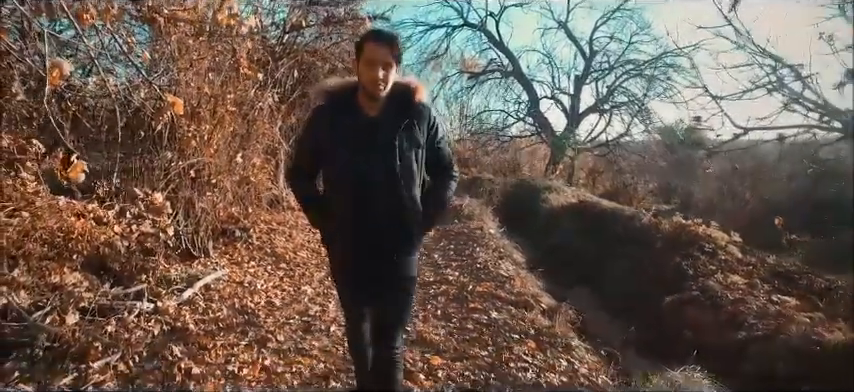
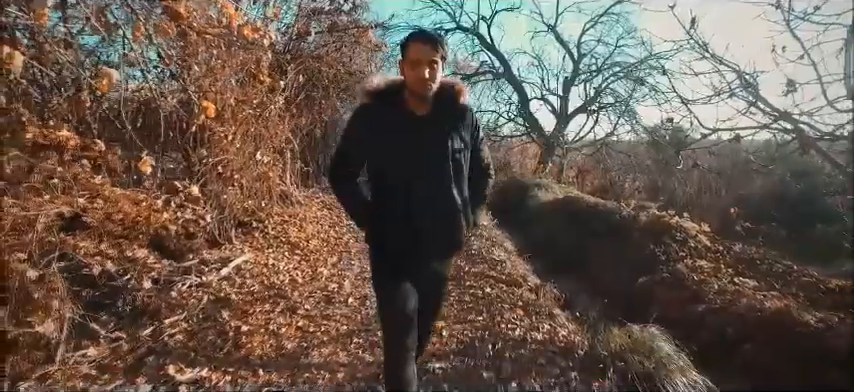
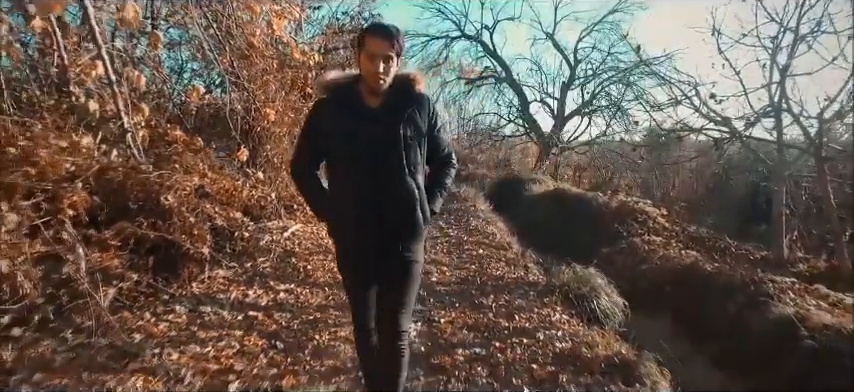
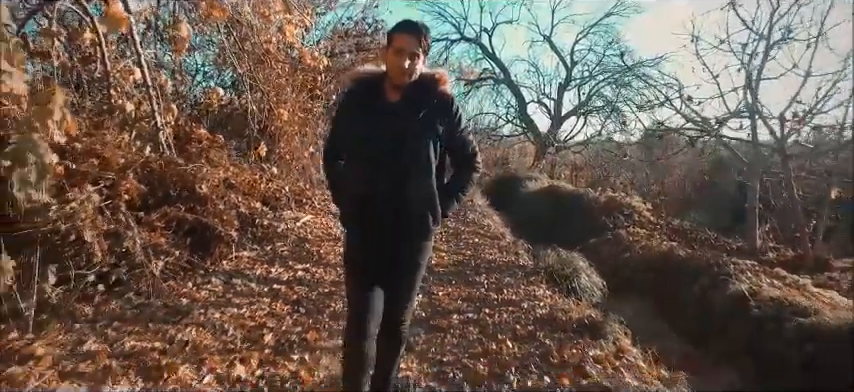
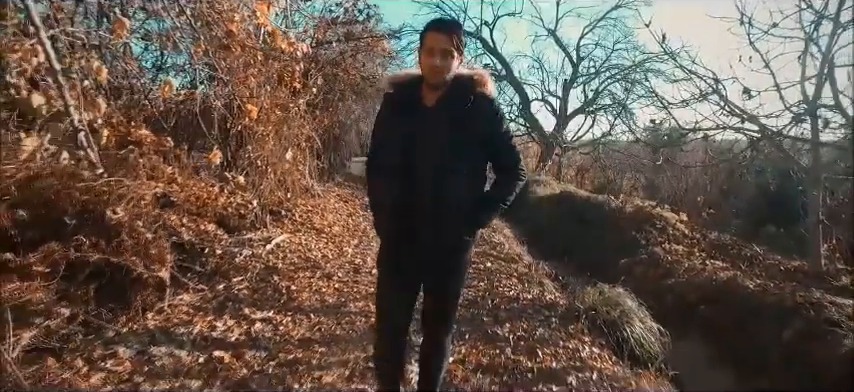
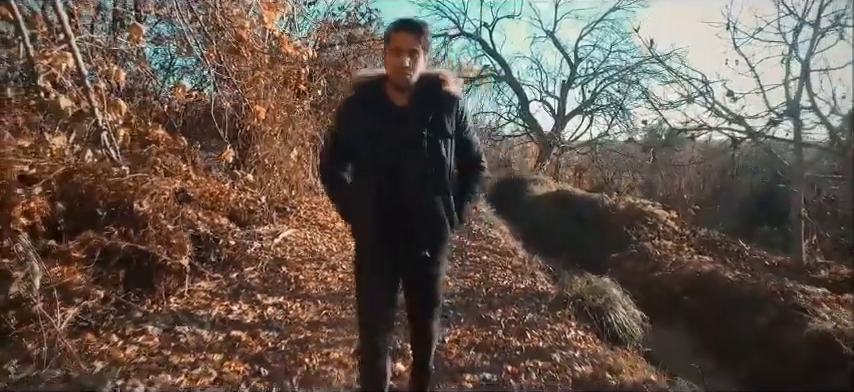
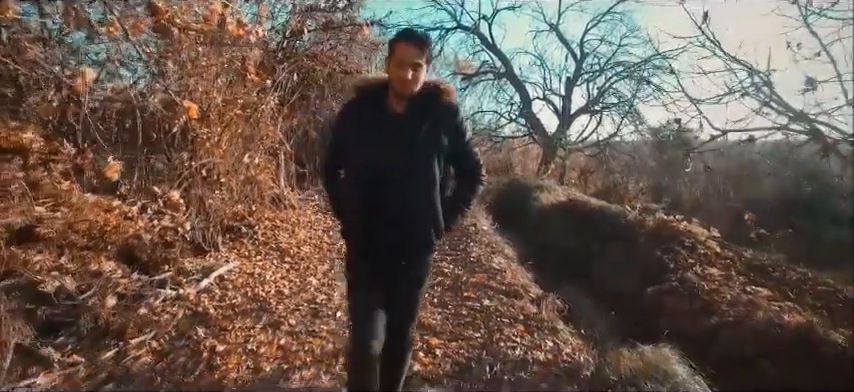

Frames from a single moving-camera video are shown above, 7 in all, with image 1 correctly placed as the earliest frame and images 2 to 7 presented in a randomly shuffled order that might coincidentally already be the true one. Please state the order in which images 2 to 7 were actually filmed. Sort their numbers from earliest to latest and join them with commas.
7, 2, 5, 6, 3, 4
